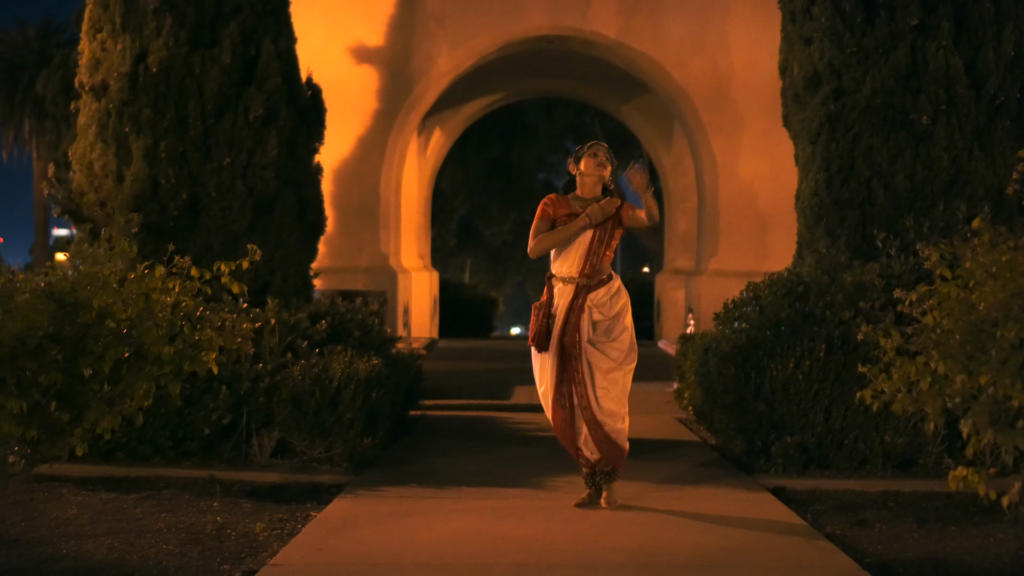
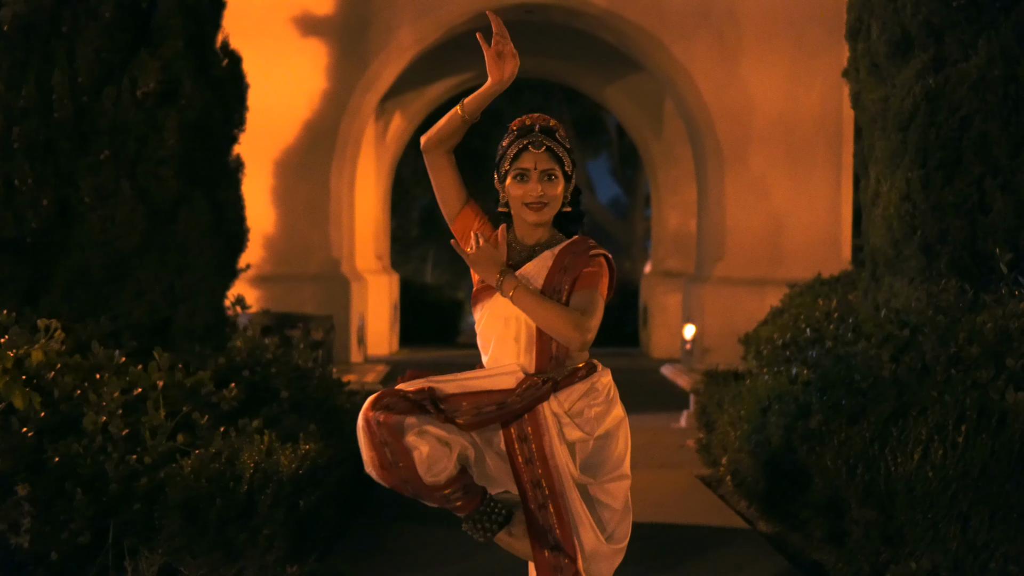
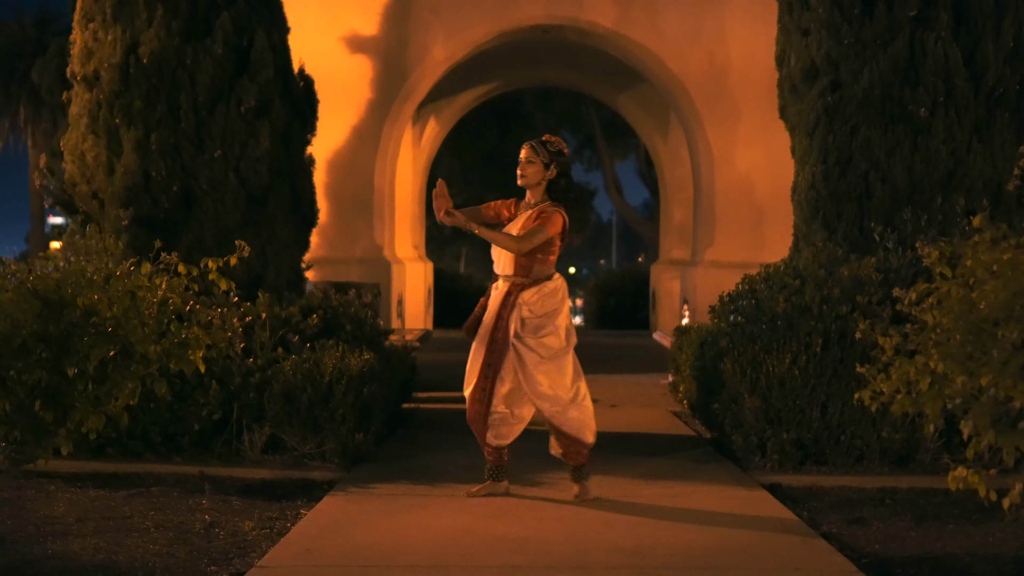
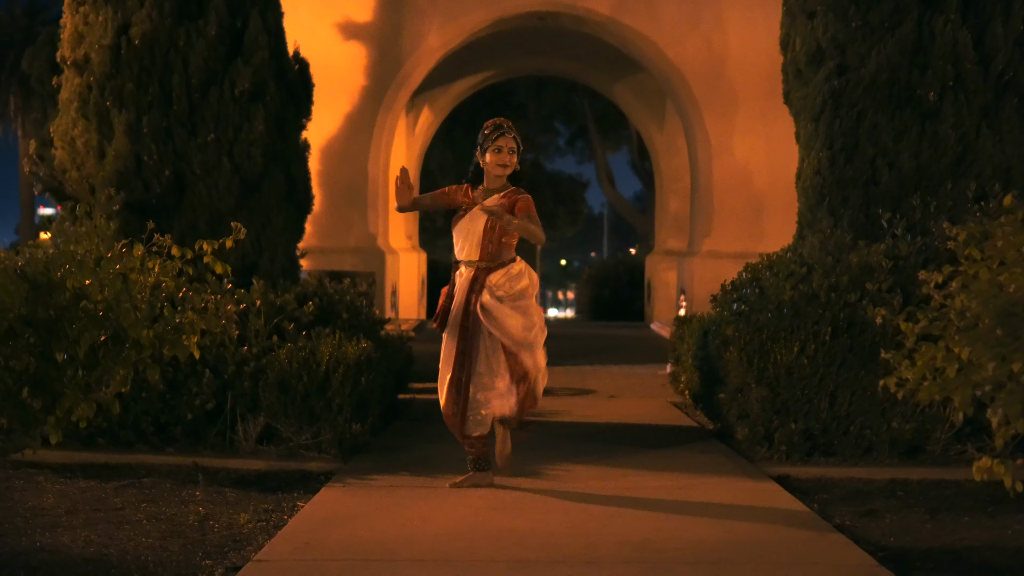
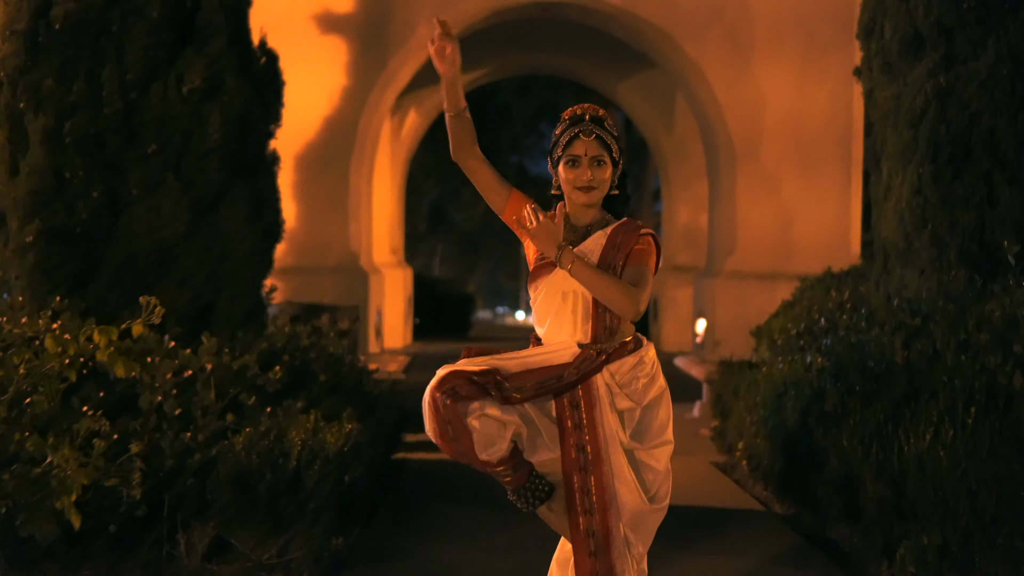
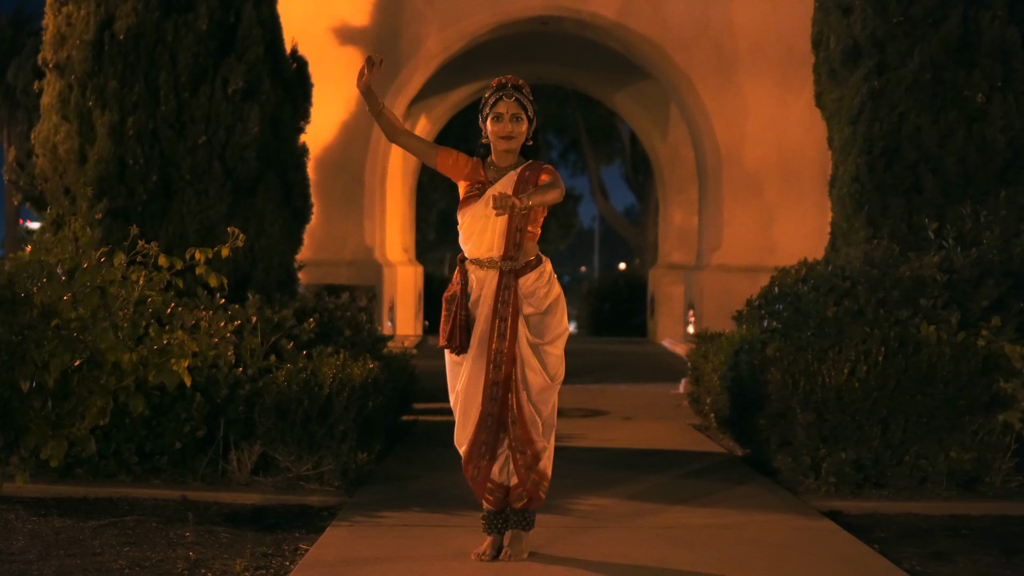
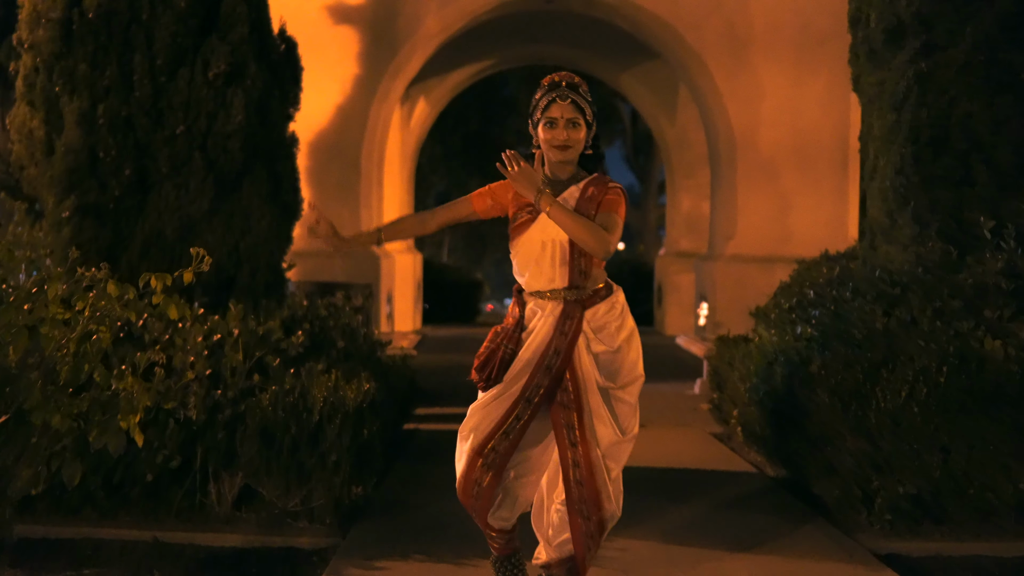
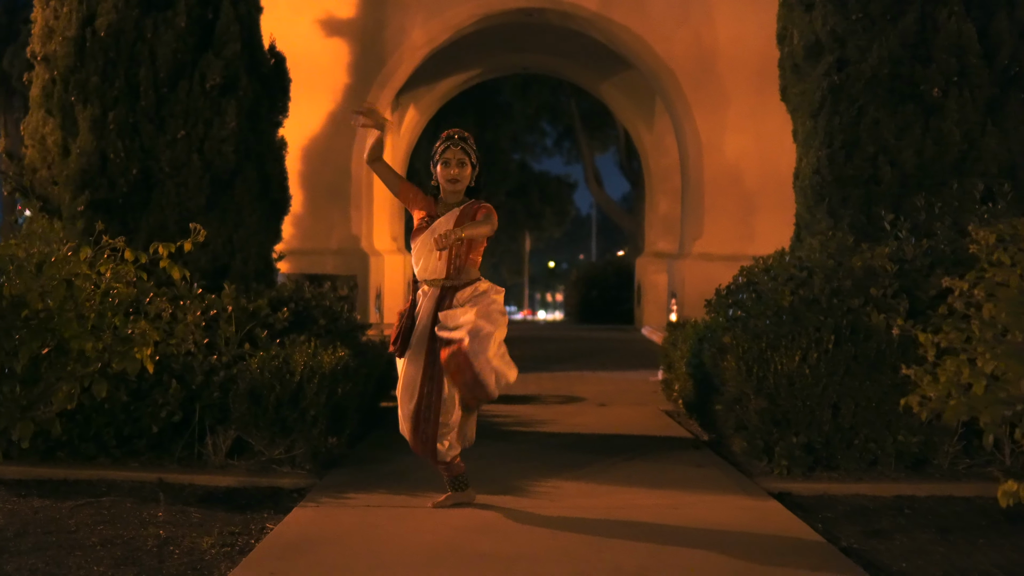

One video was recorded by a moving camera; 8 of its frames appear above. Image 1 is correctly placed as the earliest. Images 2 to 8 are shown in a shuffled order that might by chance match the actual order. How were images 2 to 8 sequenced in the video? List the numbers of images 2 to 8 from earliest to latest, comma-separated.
3, 4, 8, 6, 7, 5, 2
